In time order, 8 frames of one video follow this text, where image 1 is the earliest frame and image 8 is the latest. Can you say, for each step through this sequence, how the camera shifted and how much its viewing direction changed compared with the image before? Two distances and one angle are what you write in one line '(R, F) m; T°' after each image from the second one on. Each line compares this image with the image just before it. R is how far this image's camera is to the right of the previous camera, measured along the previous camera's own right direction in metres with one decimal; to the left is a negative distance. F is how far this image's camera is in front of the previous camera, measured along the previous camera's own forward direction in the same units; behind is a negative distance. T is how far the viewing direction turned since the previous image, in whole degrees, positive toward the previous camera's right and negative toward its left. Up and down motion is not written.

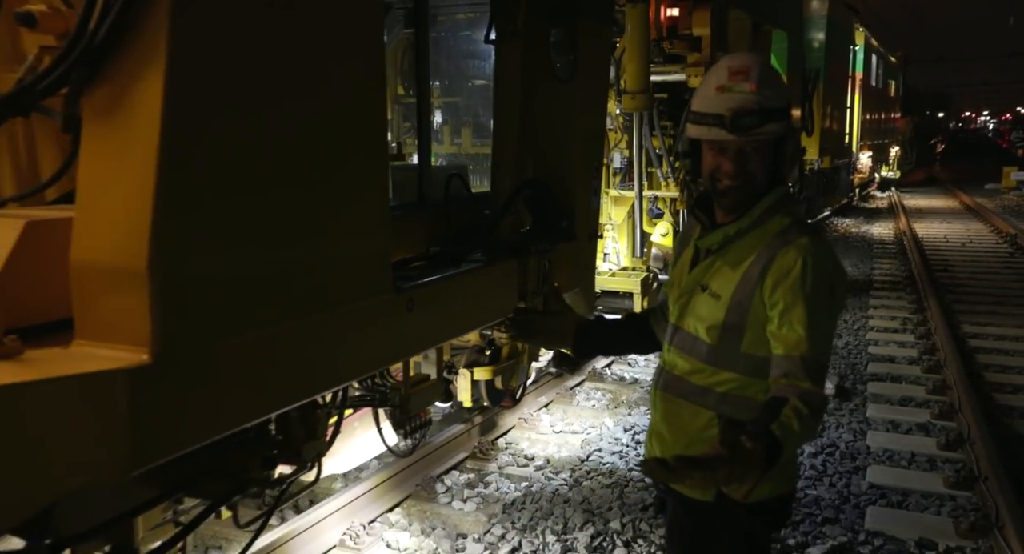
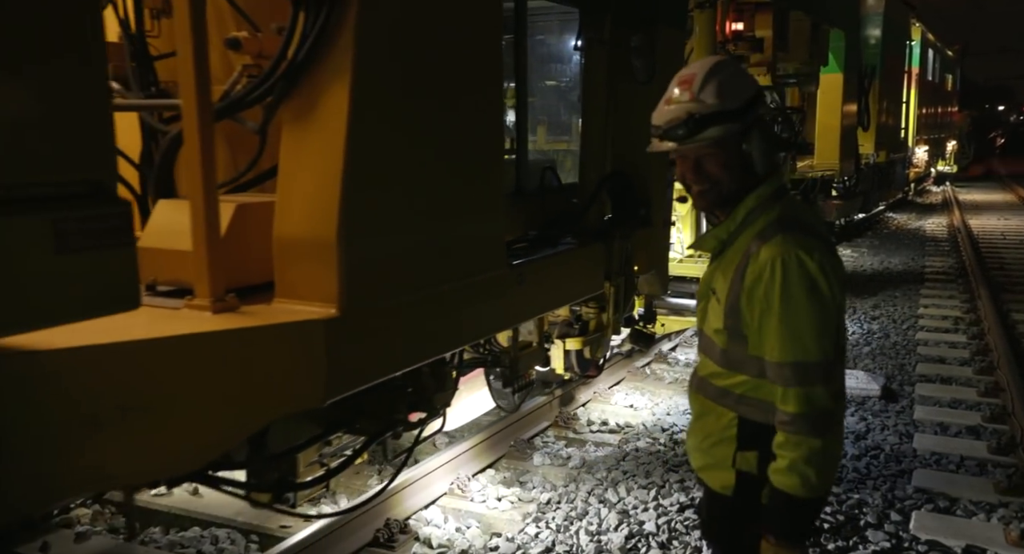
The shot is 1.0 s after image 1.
(-0.2, -0.5) m; -3°
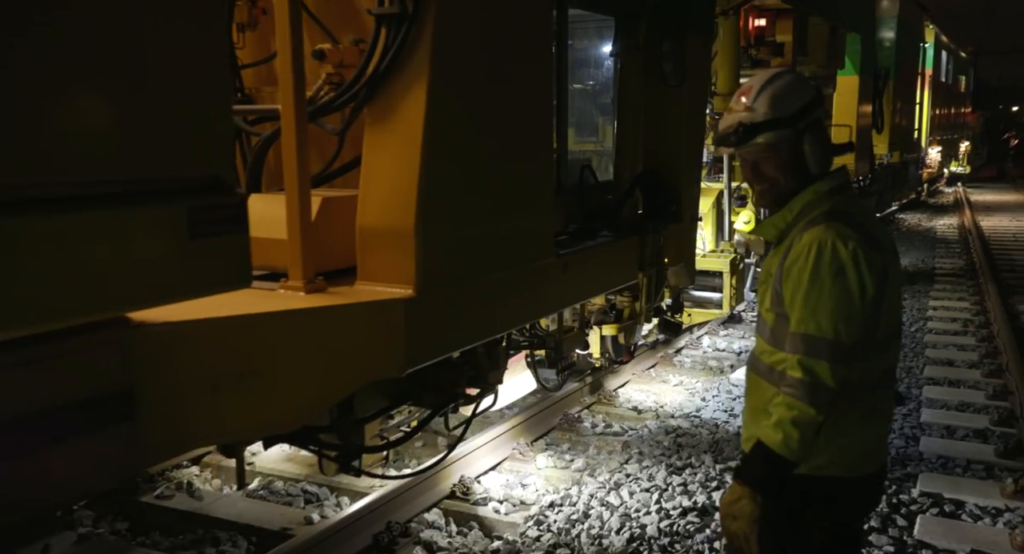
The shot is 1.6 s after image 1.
(-0.2, -0.3) m; -1°
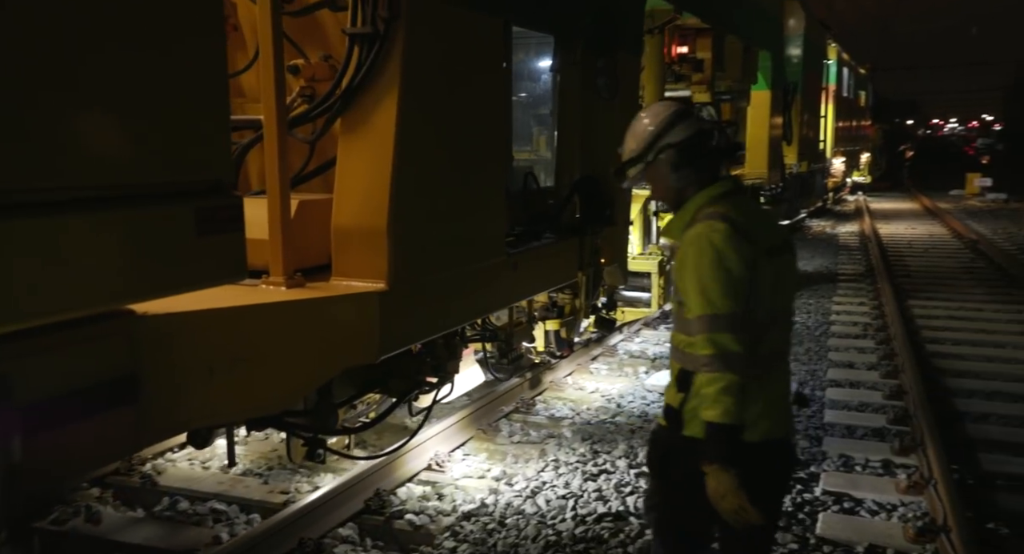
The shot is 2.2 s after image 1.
(-0.2, -0.3) m; +5°
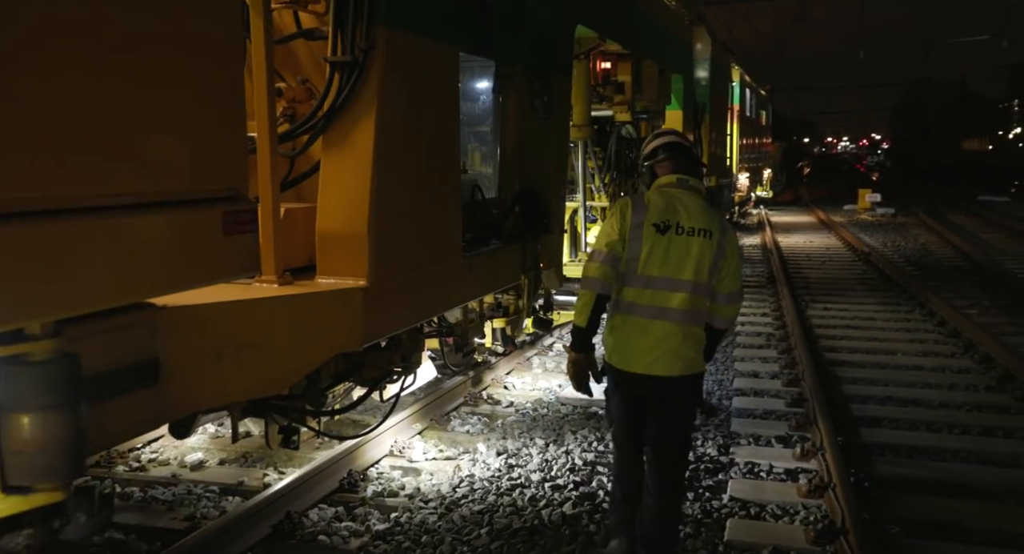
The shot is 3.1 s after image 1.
(-0.2, -0.4) m; +6°
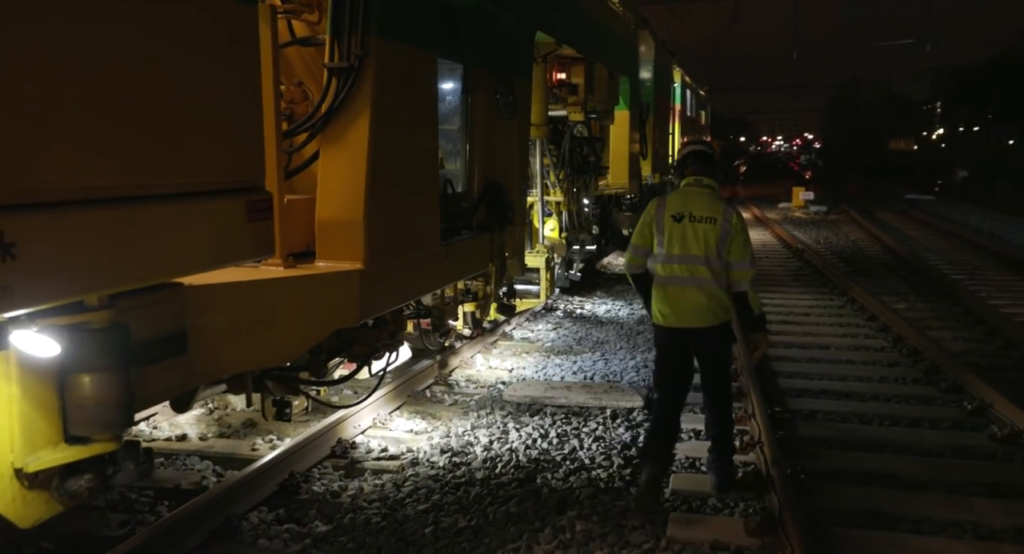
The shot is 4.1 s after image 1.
(-0.2, -0.4) m; +4°
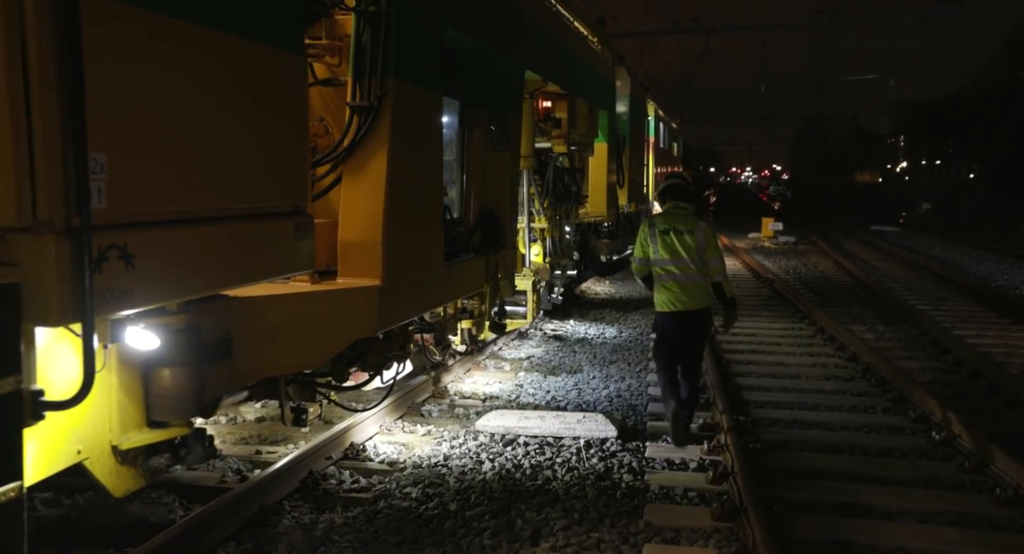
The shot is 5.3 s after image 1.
(-0.1, -0.5) m; +2°
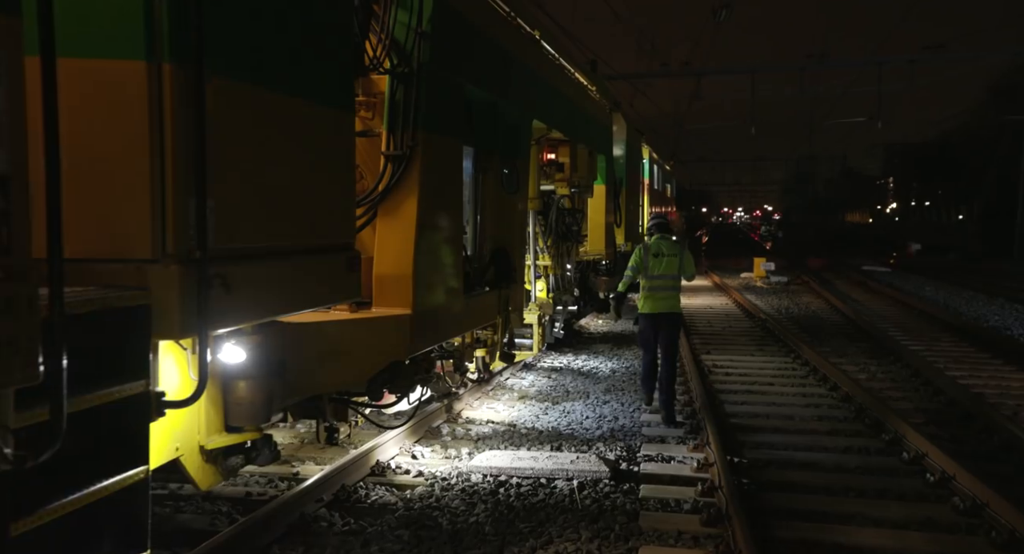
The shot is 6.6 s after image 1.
(-0.1, -0.5) m; 0°
